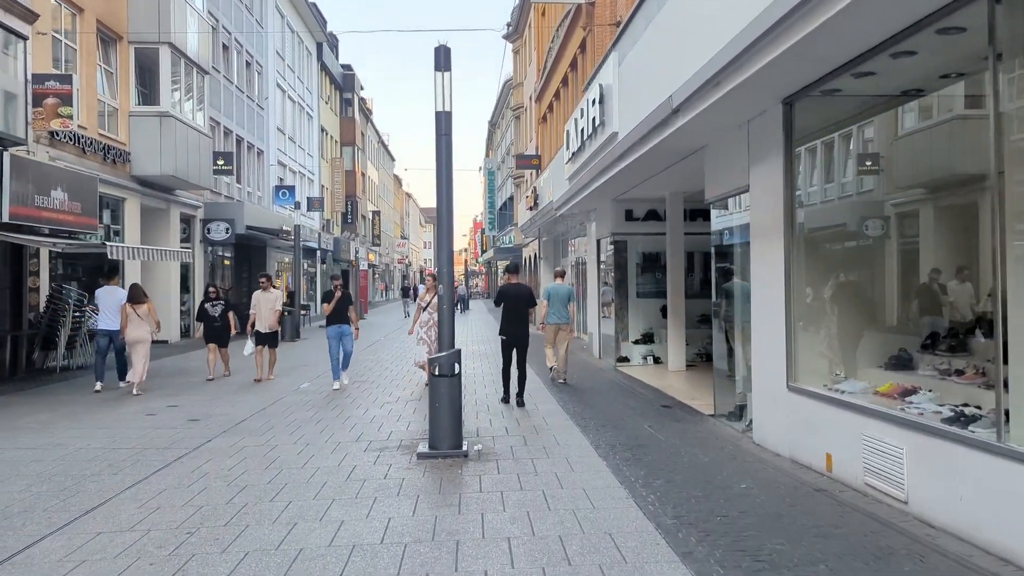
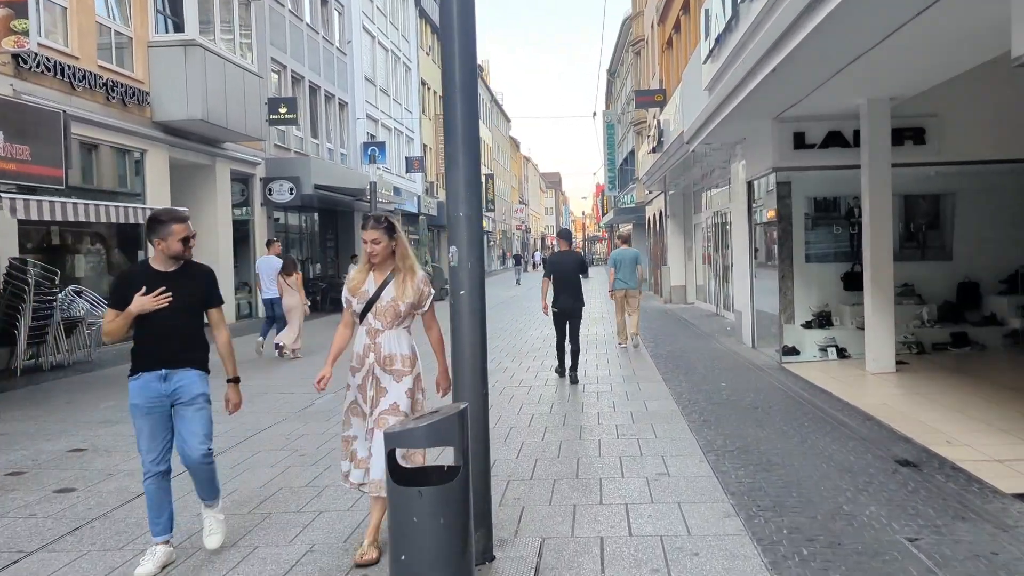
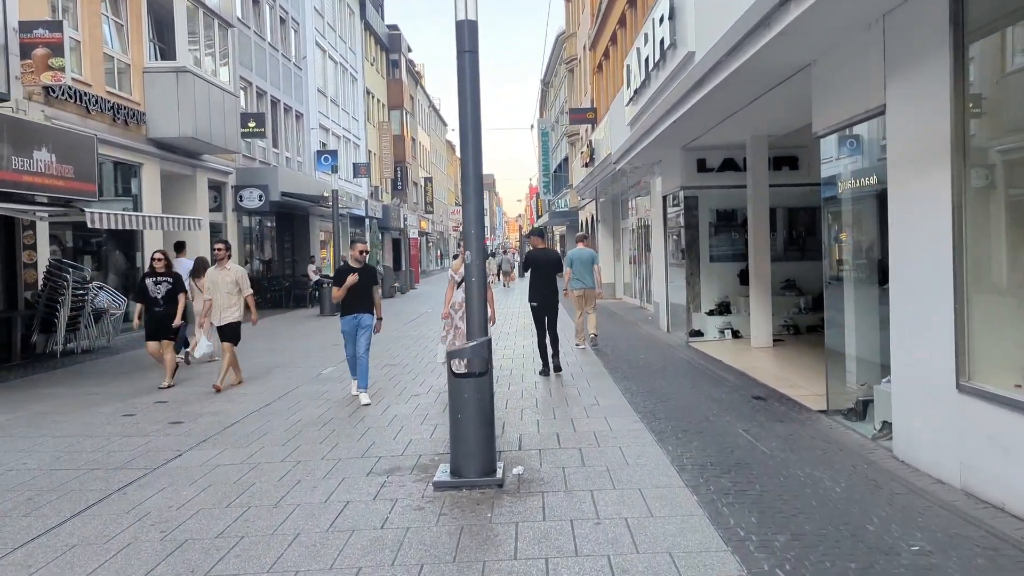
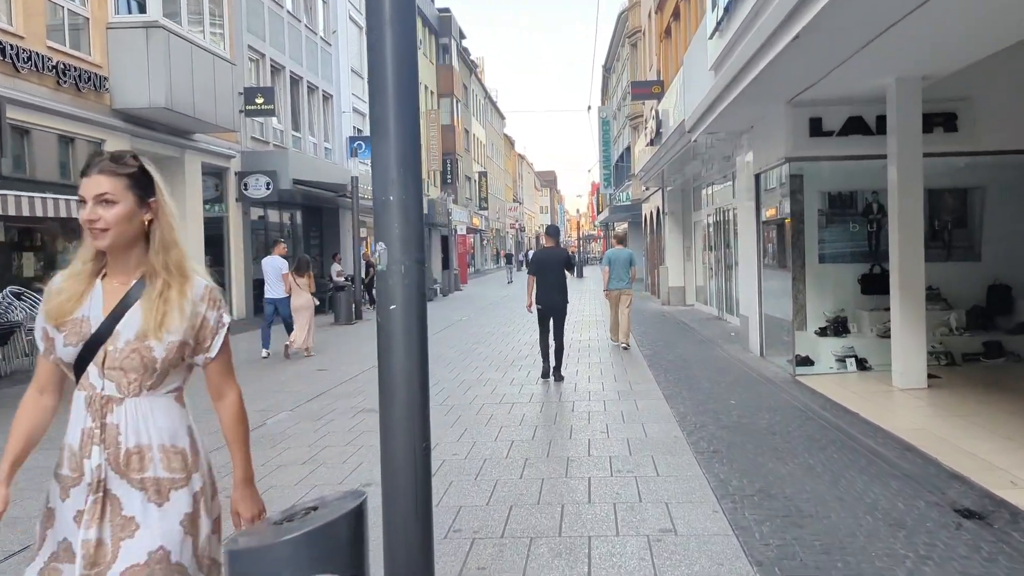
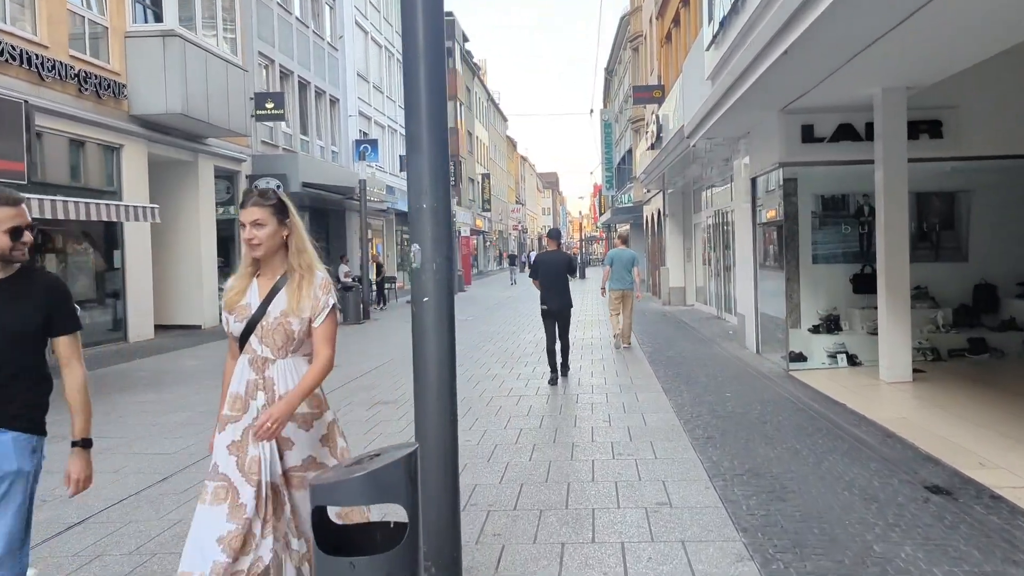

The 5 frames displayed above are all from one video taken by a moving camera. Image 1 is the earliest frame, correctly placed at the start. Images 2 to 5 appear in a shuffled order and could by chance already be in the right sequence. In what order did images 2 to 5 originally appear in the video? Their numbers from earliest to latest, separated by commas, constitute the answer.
3, 2, 5, 4
